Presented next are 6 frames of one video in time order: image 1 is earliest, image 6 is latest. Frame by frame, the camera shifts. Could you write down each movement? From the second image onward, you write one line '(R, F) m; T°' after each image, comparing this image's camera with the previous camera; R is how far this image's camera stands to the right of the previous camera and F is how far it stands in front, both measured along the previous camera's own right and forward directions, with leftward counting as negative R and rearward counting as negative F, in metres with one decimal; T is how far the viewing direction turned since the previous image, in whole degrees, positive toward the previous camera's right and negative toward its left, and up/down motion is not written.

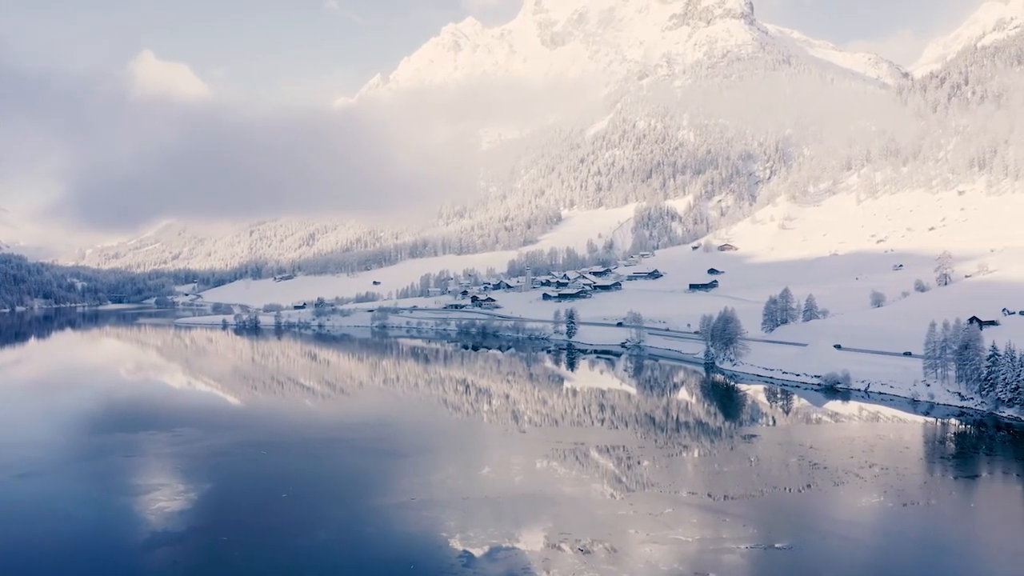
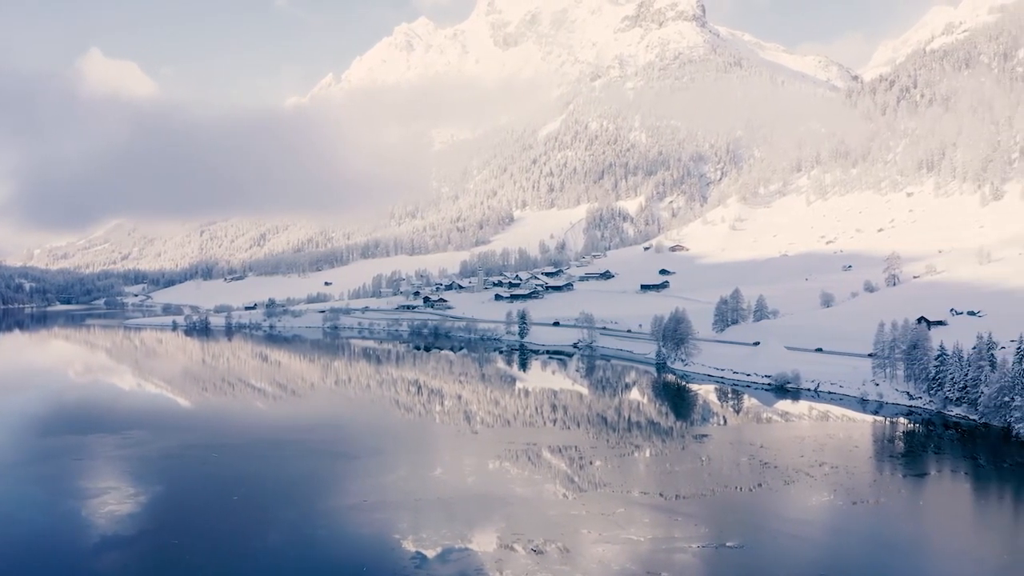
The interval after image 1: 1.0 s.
(+2.1, +0.1) m; +1°
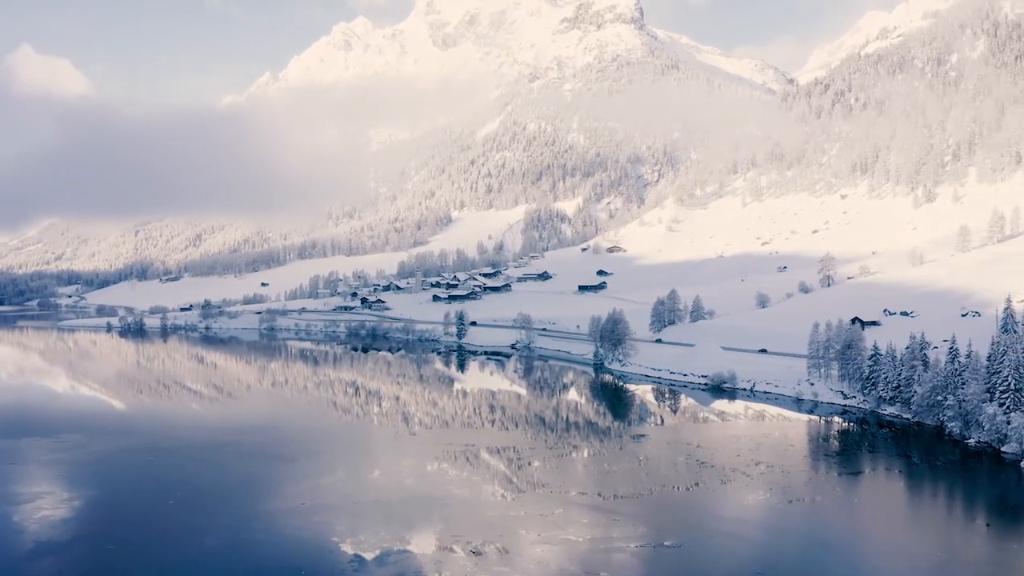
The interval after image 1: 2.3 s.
(+2.9, 0.0) m; +1°
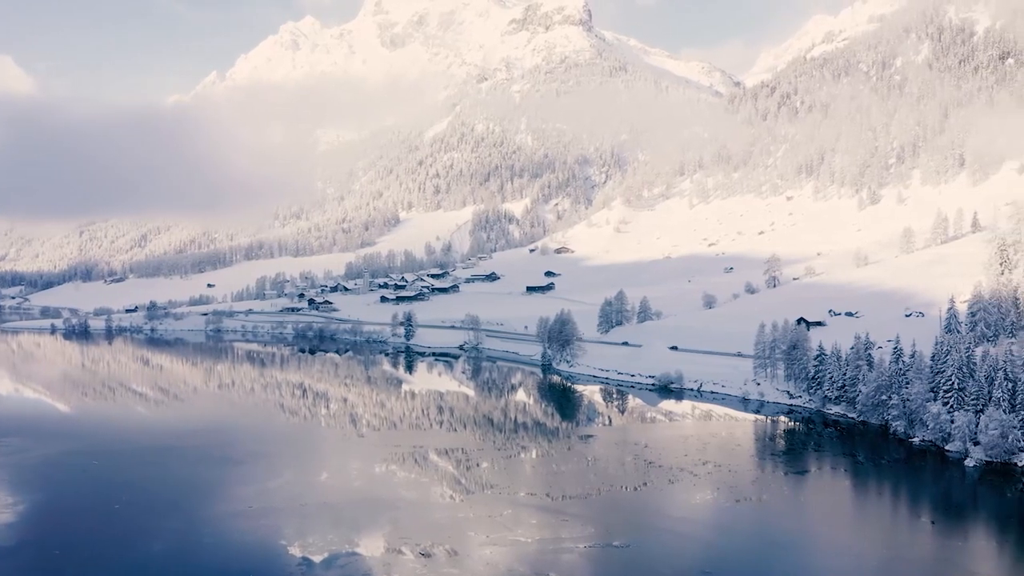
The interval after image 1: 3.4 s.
(+2.5, 0.0) m; +1°
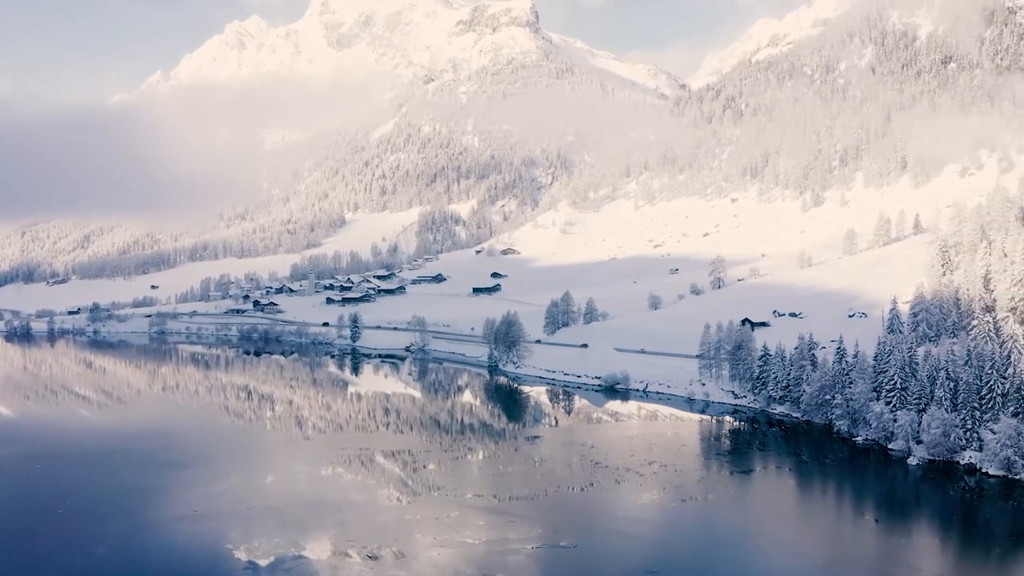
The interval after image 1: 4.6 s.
(+2.5, -0.1) m; +1°
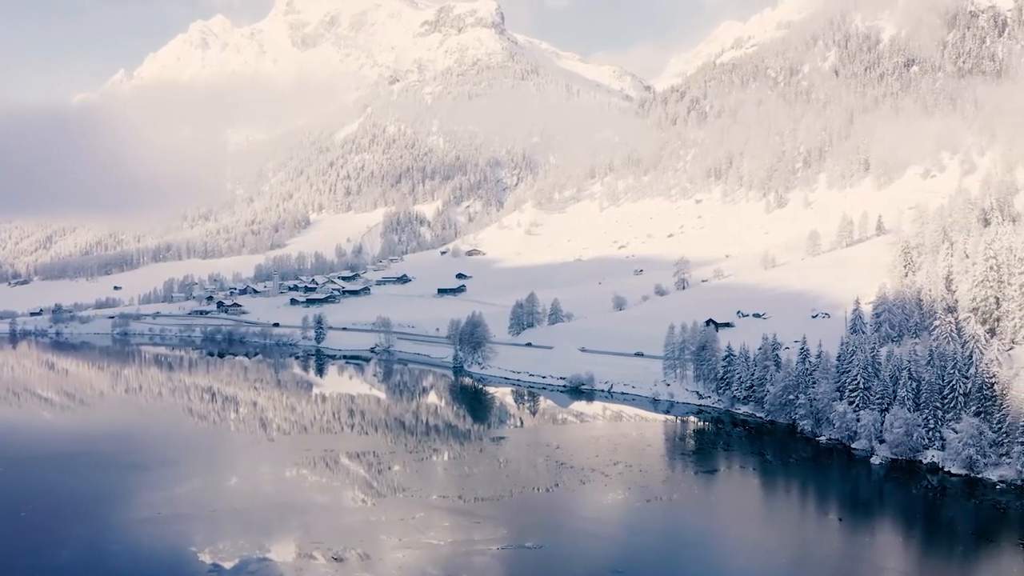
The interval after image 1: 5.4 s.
(+1.7, -0.1) m; +1°
